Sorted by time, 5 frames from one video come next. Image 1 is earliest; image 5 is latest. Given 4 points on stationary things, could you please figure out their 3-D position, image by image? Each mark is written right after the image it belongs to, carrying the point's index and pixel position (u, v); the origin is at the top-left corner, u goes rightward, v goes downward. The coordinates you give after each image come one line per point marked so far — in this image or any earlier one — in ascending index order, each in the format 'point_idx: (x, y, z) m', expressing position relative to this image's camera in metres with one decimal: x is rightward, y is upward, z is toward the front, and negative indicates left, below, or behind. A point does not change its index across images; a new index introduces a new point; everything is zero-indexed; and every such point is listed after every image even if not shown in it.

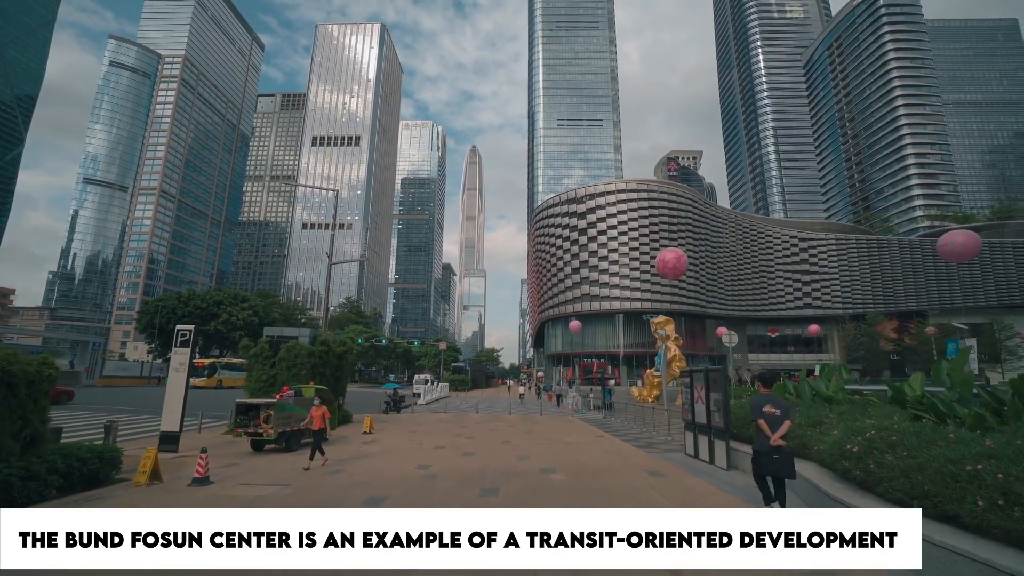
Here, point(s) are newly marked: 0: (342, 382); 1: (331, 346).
0: (-5.9, -3.1, +15.0) m
1: (-5.9, -1.8, +14.2) m
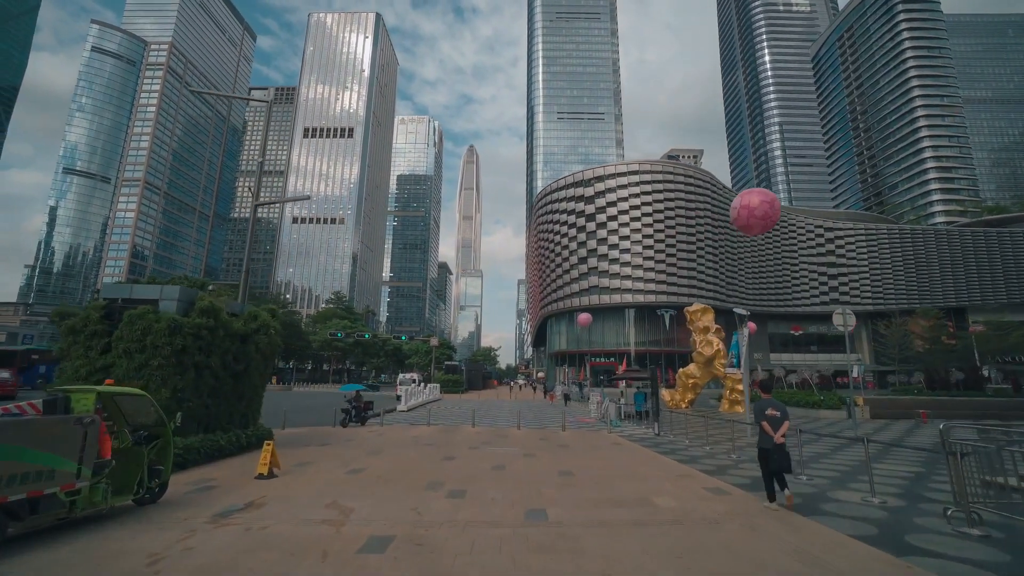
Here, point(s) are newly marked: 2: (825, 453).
0: (-5.5, -1.9, +9.2) m
1: (-5.5, -0.5, +8.5) m
2: (+7.5, -3.8, +10.5) m
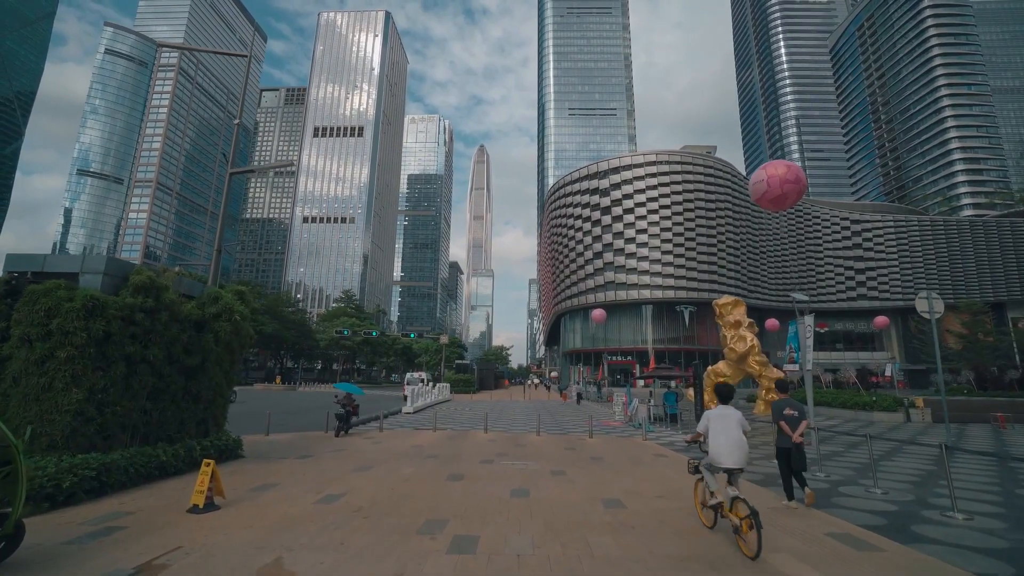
0: (-5.2, -1.5, +7.5) m
1: (-5.2, -0.1, +6.7) m
2: (+7.9, -3.3, +8.5) m
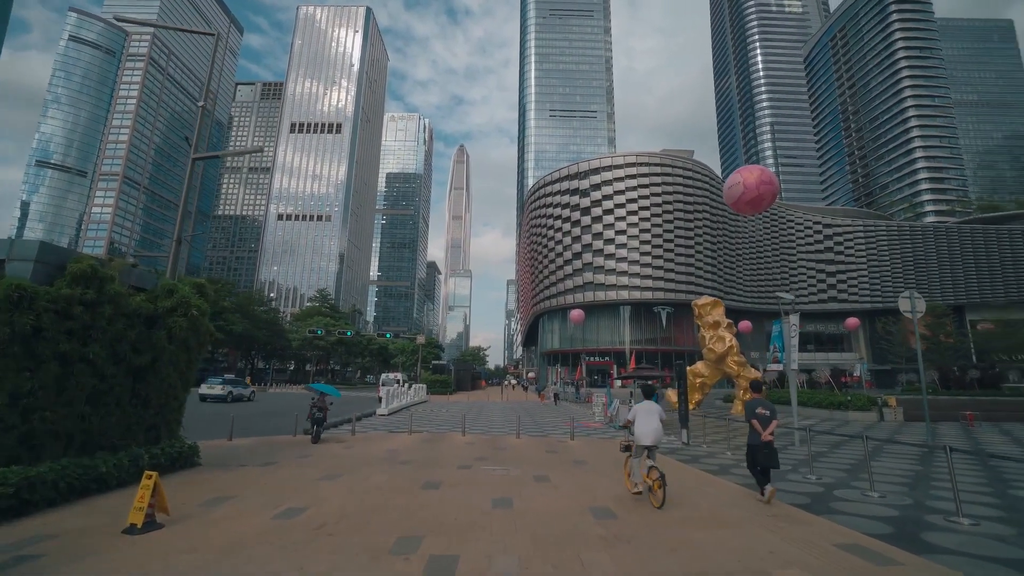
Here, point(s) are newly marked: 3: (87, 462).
0: (-5.4, -1.4, +6.8) m
1: (-5.4, 0.0, +6.0) m
2: (+7.6, -3.3, +8.4) m
3: (-5.2, -2.1, +5.4) m
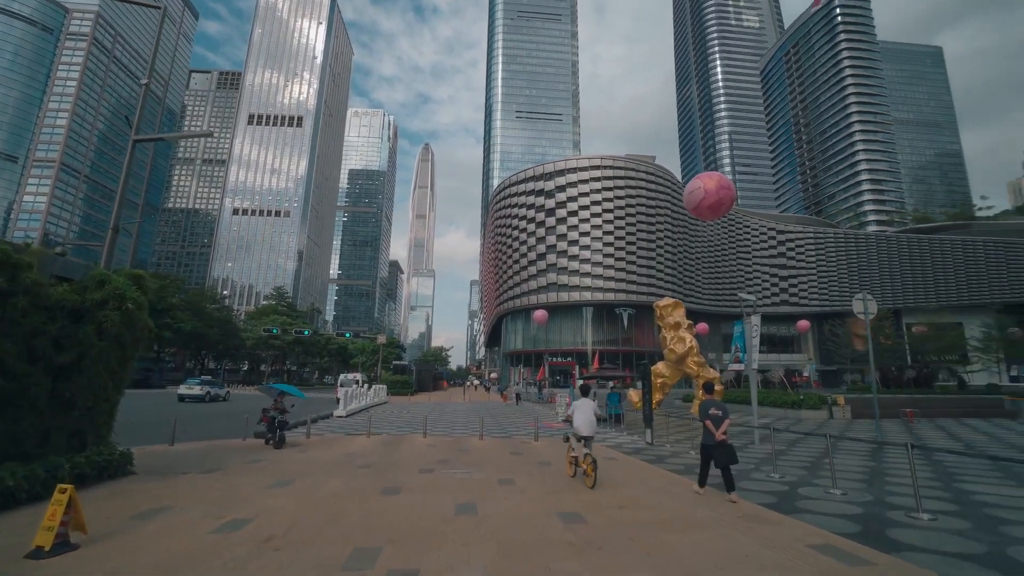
0: (-5.9, -1.3, +6.1) m
1: (-5.8, +0.1, +5.4) m
2: (+6.9, -3.3, +8.7) m
3: (-5.6, -2.0, +4.8) m
